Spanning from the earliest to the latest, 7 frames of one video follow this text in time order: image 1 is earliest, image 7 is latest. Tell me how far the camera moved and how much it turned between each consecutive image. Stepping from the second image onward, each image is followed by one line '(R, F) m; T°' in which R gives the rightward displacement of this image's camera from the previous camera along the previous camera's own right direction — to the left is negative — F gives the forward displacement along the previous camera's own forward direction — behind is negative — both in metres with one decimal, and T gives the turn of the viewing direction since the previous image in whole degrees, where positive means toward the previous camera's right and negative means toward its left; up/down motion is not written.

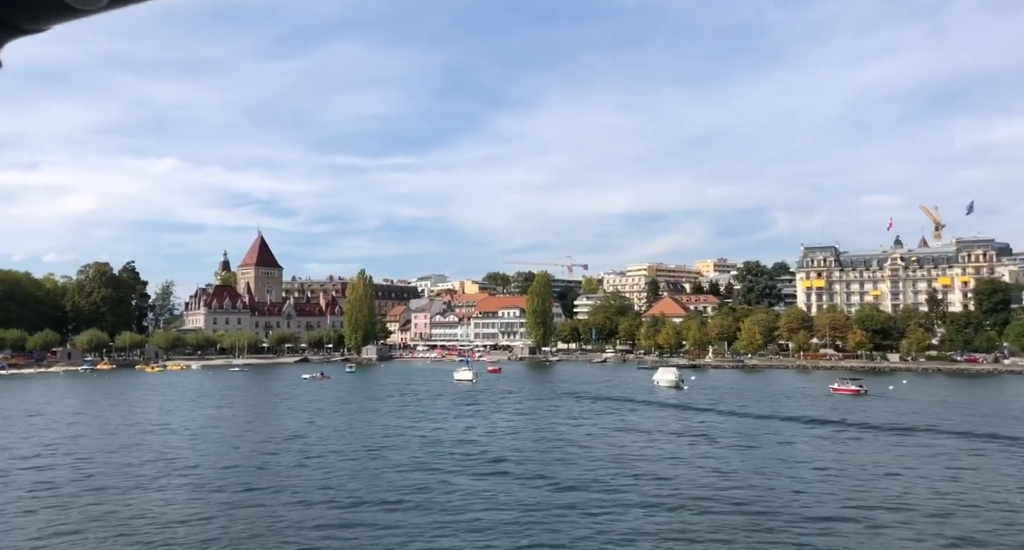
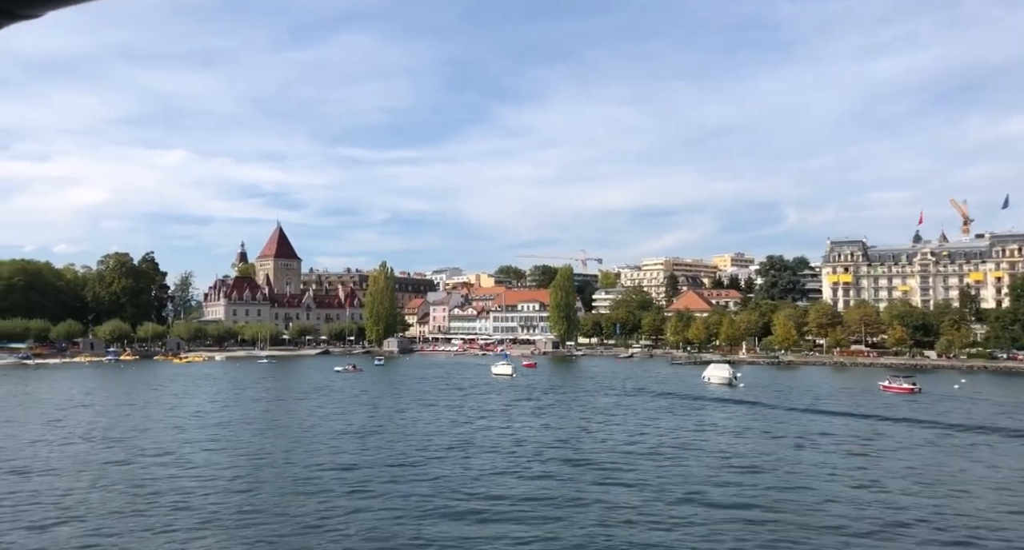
(-1.2, +0.7) m; -1°
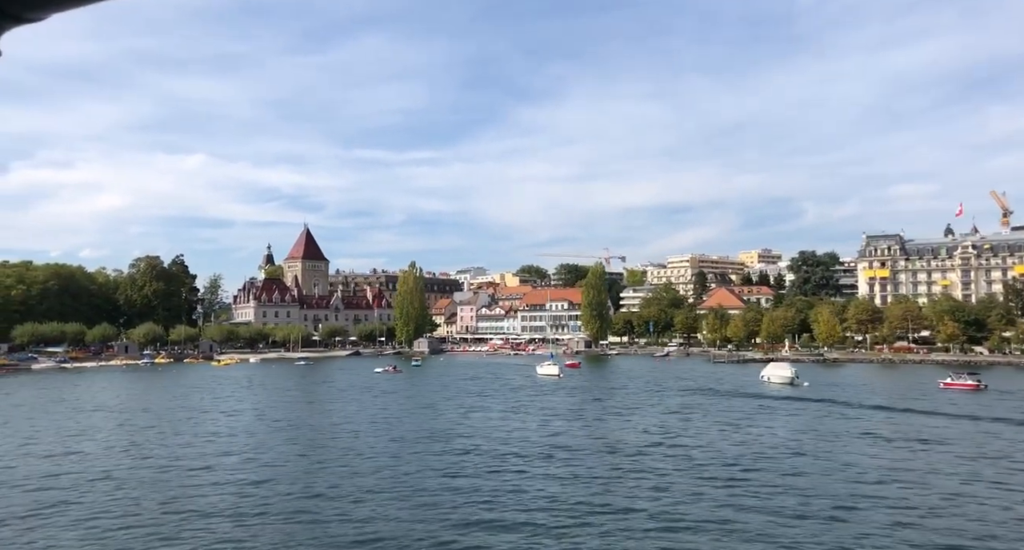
(-1.0, +0.6) m; -1°
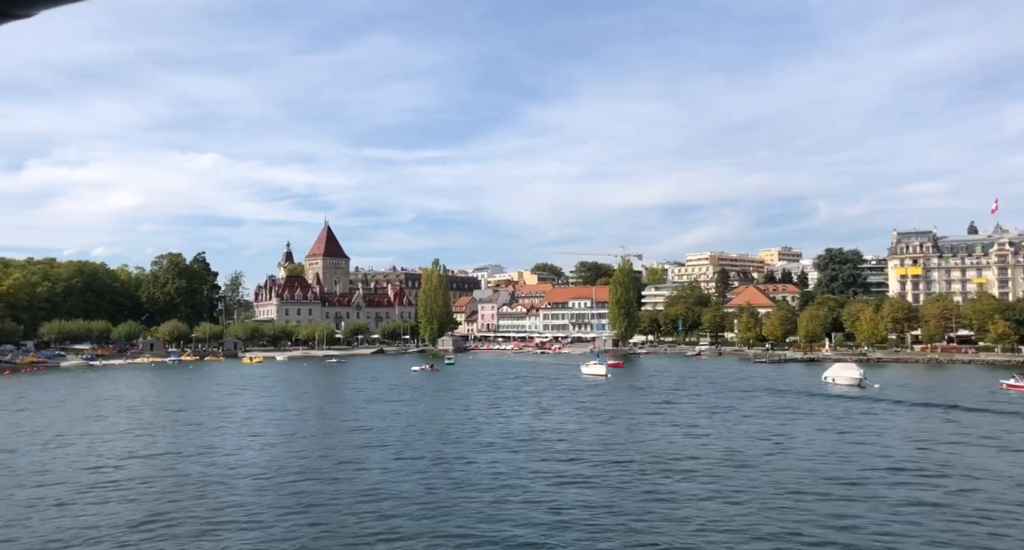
(-1.3, +0.9) m; -1°
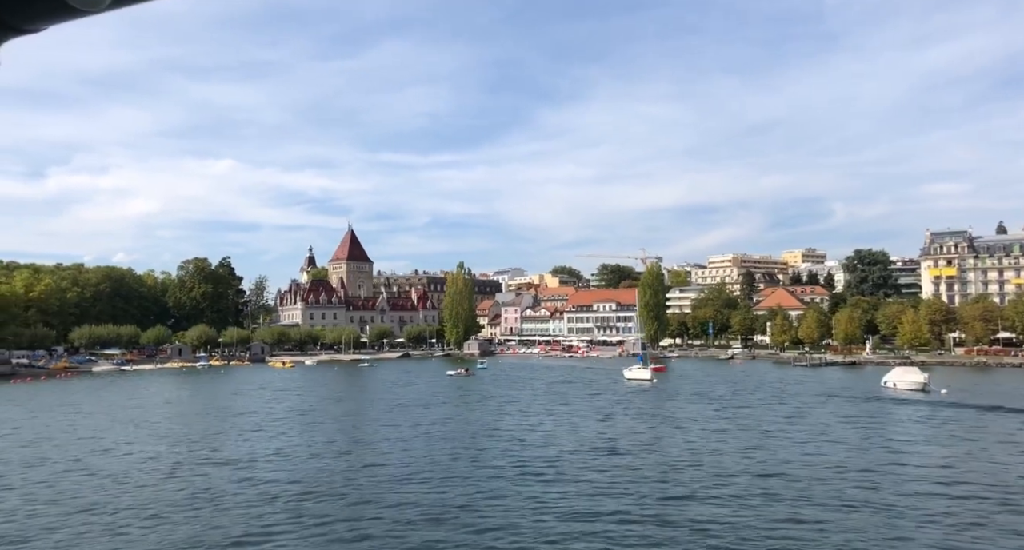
(-1.0, +0.6) m; -1°
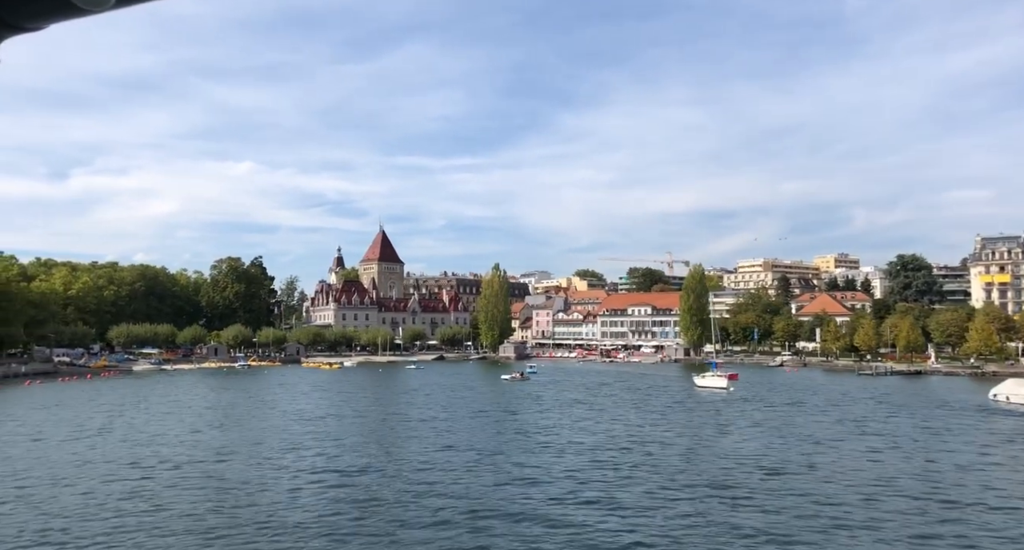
(-1.8, +1.5) m; -1°
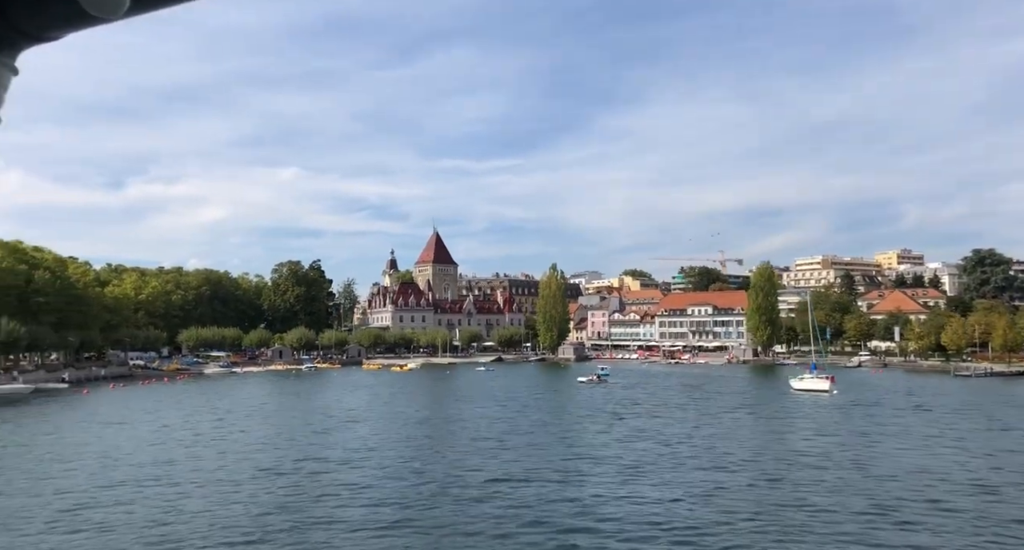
(-1.6, +0.9) m; -3°
